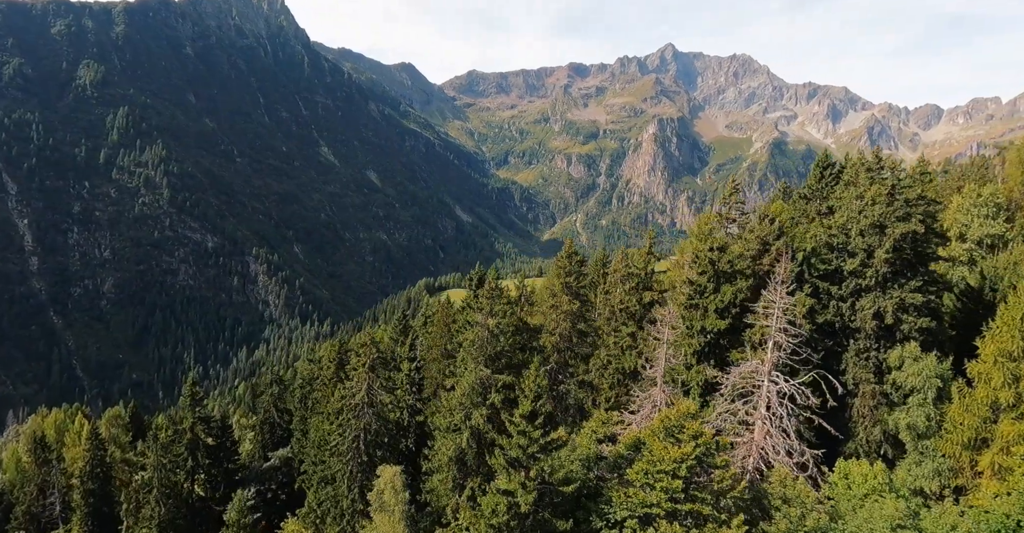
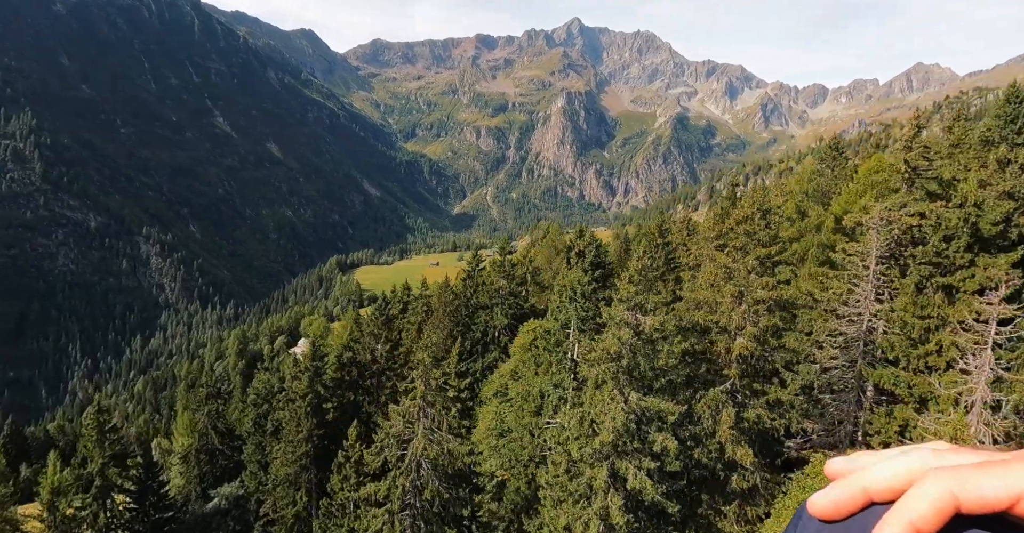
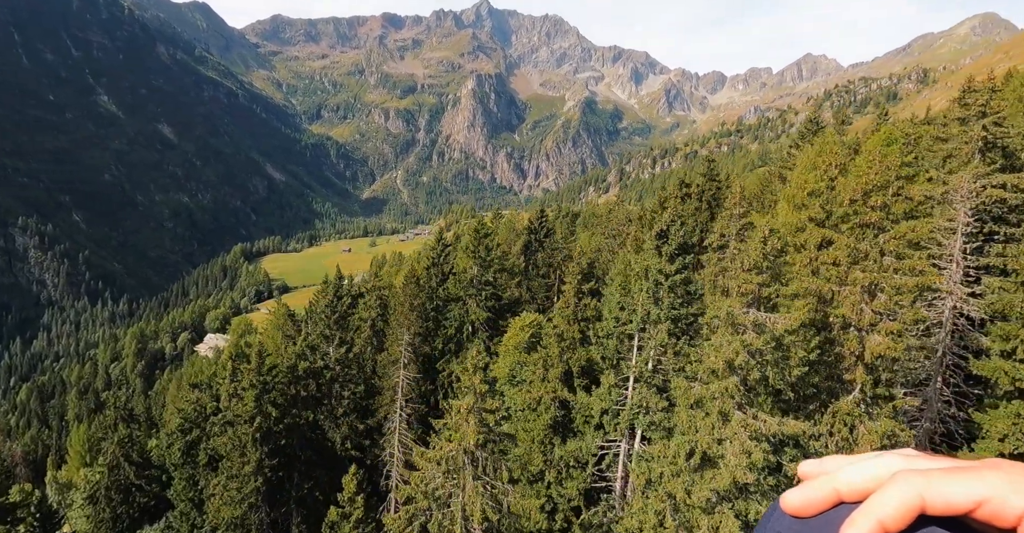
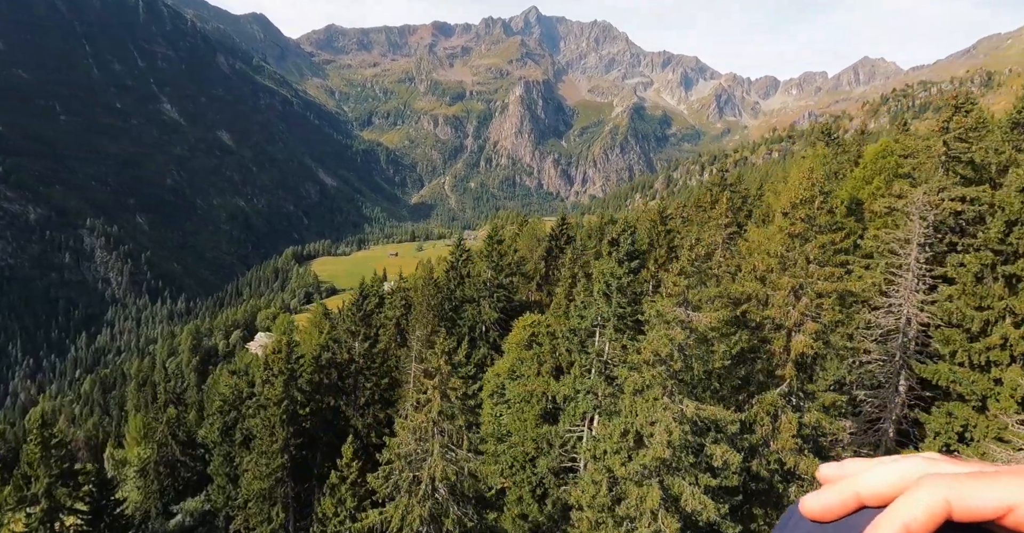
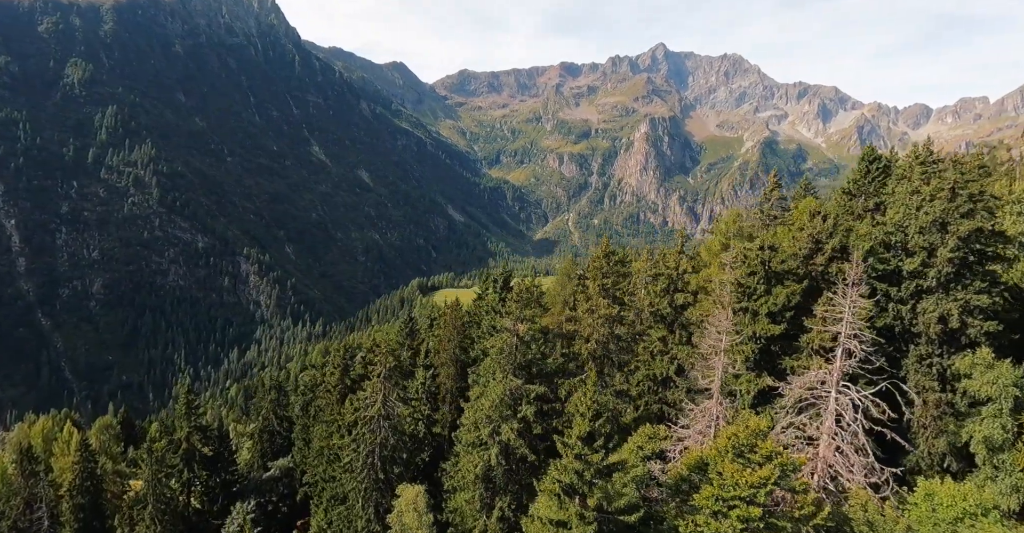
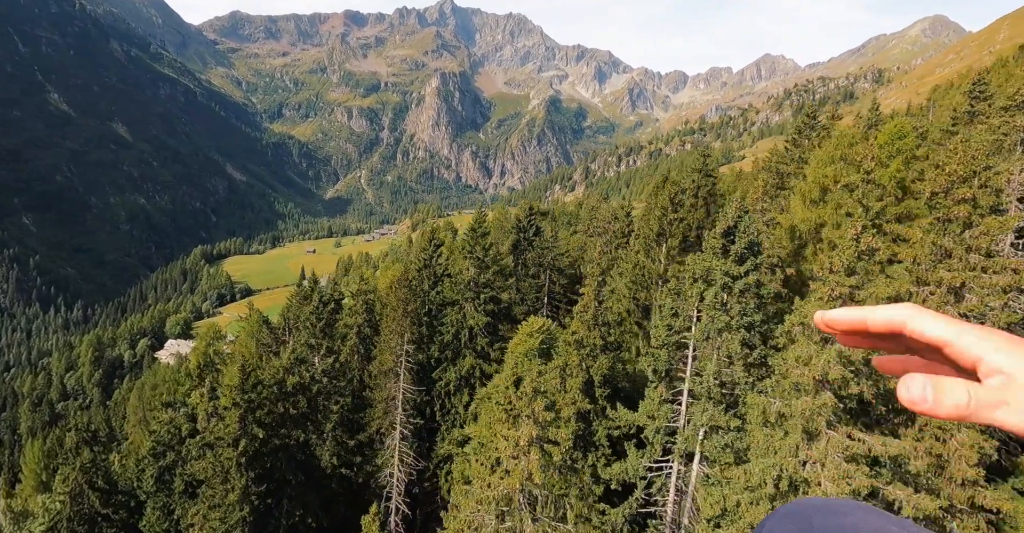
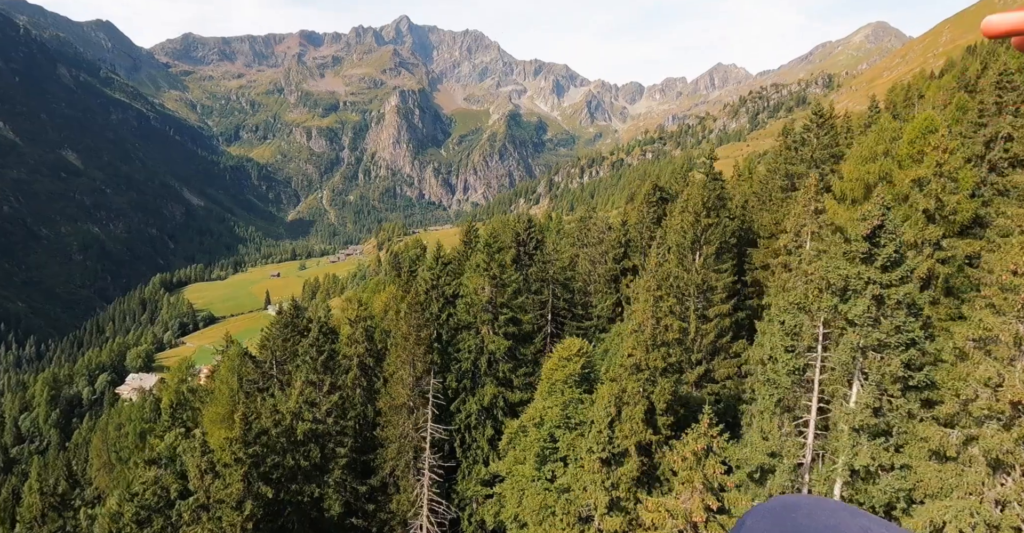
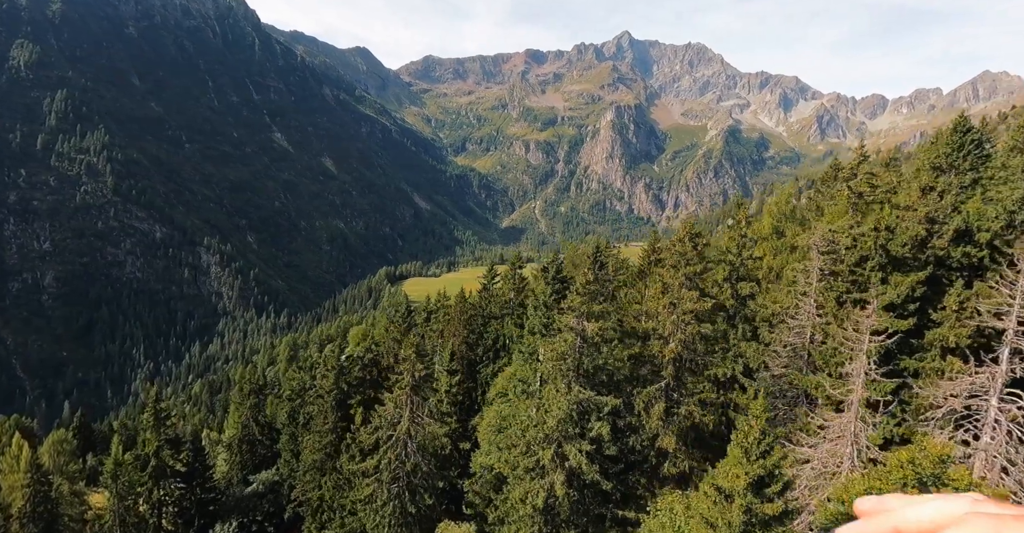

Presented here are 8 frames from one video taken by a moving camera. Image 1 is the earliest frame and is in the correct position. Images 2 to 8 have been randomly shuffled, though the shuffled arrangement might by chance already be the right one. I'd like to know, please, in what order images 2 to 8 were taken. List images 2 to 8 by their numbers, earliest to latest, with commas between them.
5, 8, 2, 4, 3, 6, 7
